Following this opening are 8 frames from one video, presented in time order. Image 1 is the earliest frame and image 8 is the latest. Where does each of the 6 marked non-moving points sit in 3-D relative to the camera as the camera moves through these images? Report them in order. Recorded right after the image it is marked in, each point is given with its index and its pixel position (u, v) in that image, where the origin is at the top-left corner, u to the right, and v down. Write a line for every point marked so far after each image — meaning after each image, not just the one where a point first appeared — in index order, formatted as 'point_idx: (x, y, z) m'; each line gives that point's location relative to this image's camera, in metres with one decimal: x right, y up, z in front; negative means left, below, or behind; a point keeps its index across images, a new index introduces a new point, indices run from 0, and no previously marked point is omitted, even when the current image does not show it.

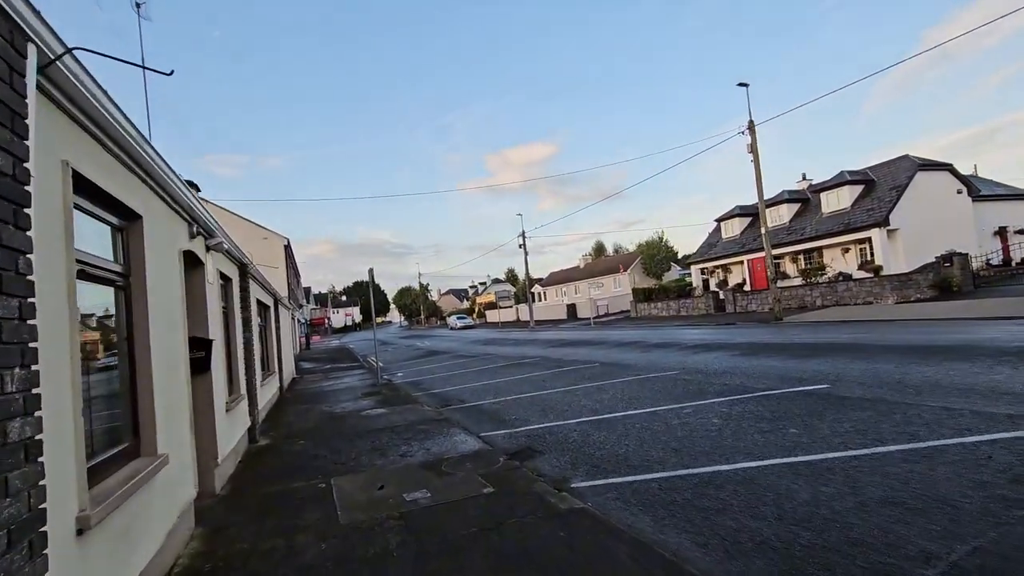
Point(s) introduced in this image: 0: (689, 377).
0: (+3.0, -1.5, +8.7) m
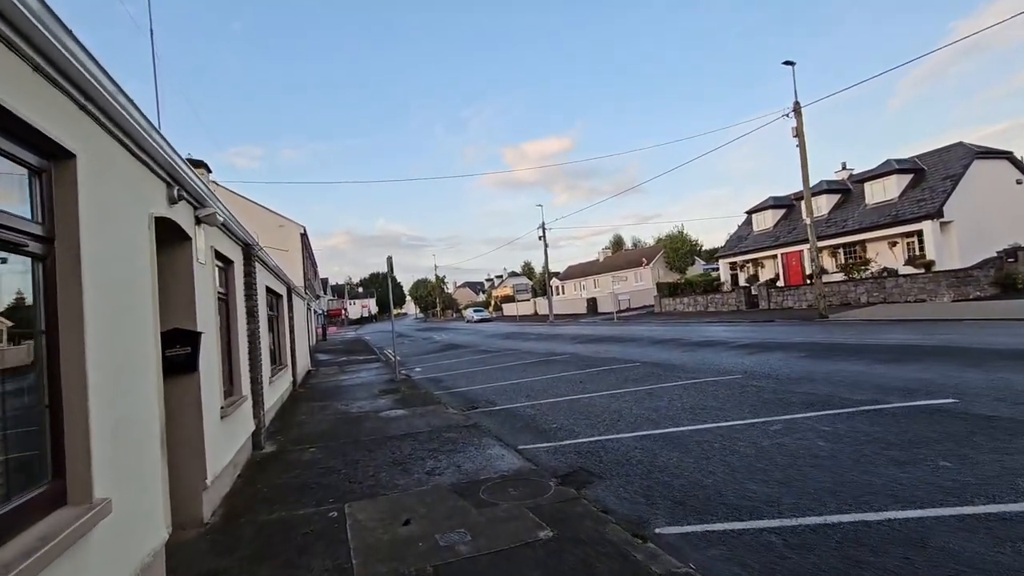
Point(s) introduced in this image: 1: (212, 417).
0: (+3.6, -1.4, +7.5) m
1: (-2.8, -1.2, +4.9) m
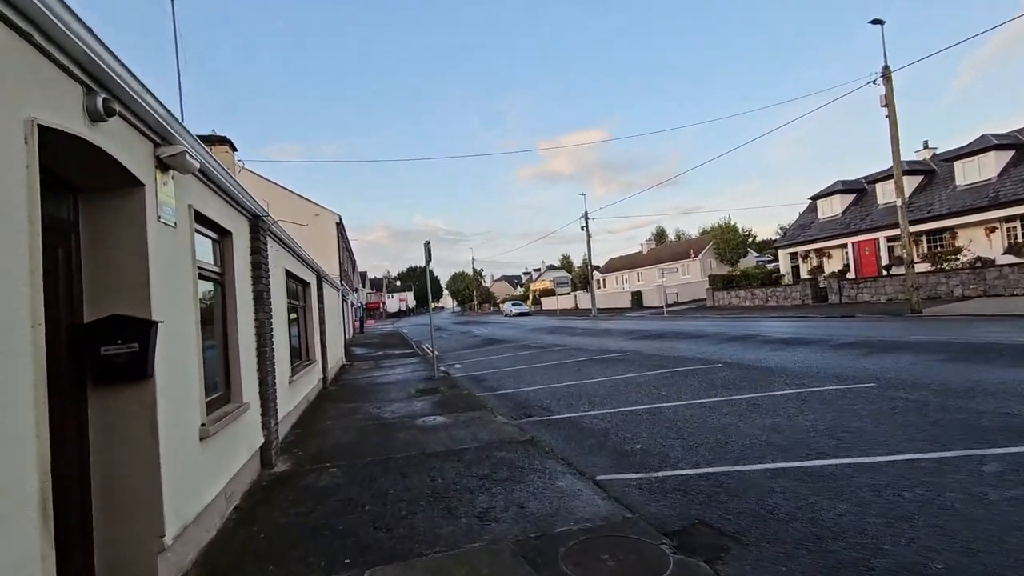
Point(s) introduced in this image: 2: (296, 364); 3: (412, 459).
0: (+4.4, -1.2, +5.7) m
1: (-2.2, -1.0, +3.5) m
2: (-3.9, -1.4, +9.4) m
3: (-1.1, -1.9, +5.7) m
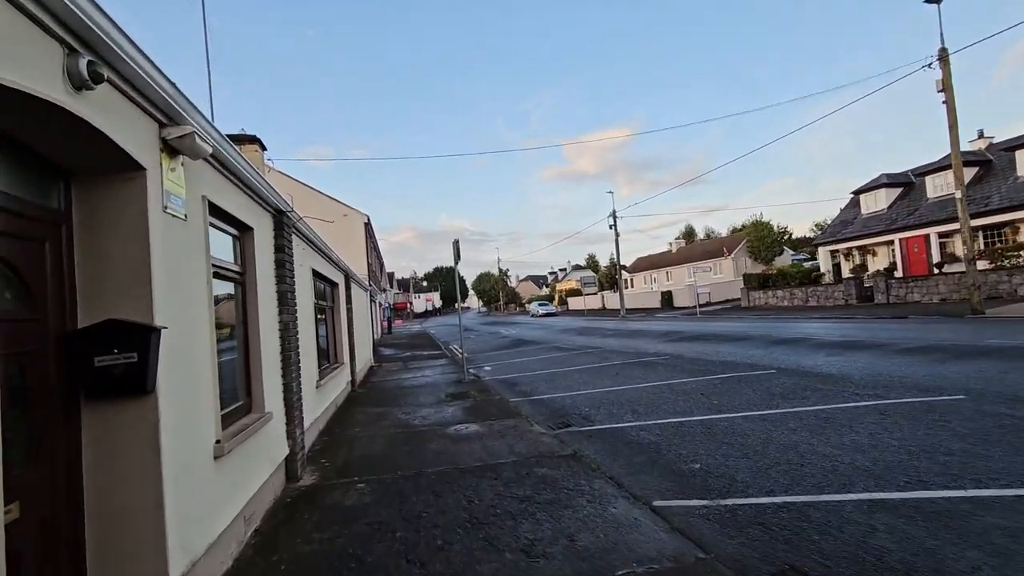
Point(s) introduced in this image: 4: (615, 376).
0: (+4.8, -1.2, +4.9) m
1: (-1.9, -1.0, +3.1) m
2: (-3.3, -1.4, +9.1) m
3: (-0.7, -1.9, +5.3) m
4: (+2.1, -1.8, +10.6) m
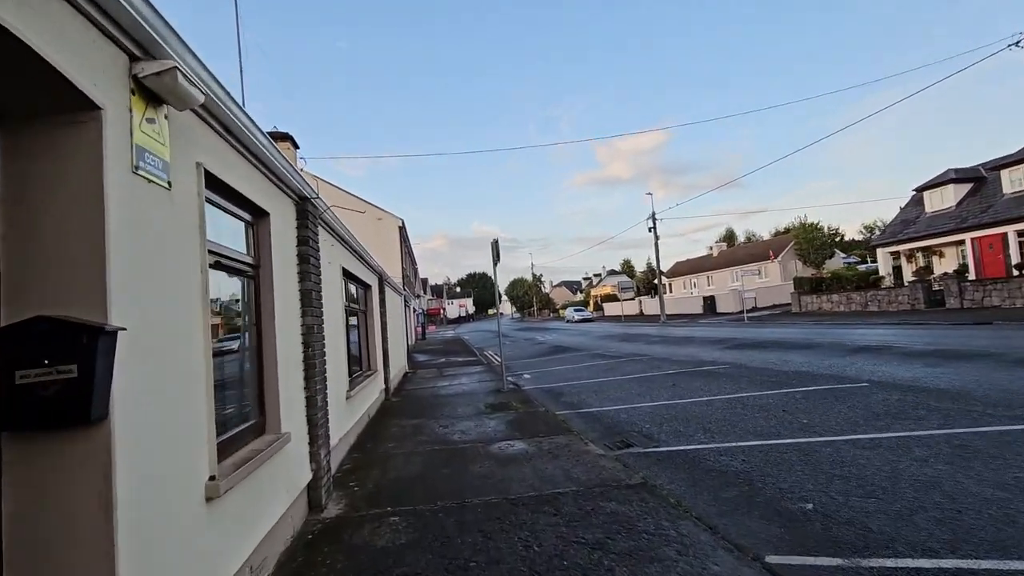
0: (+5.3, -1.1, +3.8) m
1: (-1.5, -1.0, +2.3) m
2: (-2.6, -1.4, +8.4) m
3: (-0.2, -1.9, +4.4) m
4: (+3.0, -1.8, +9.6) m
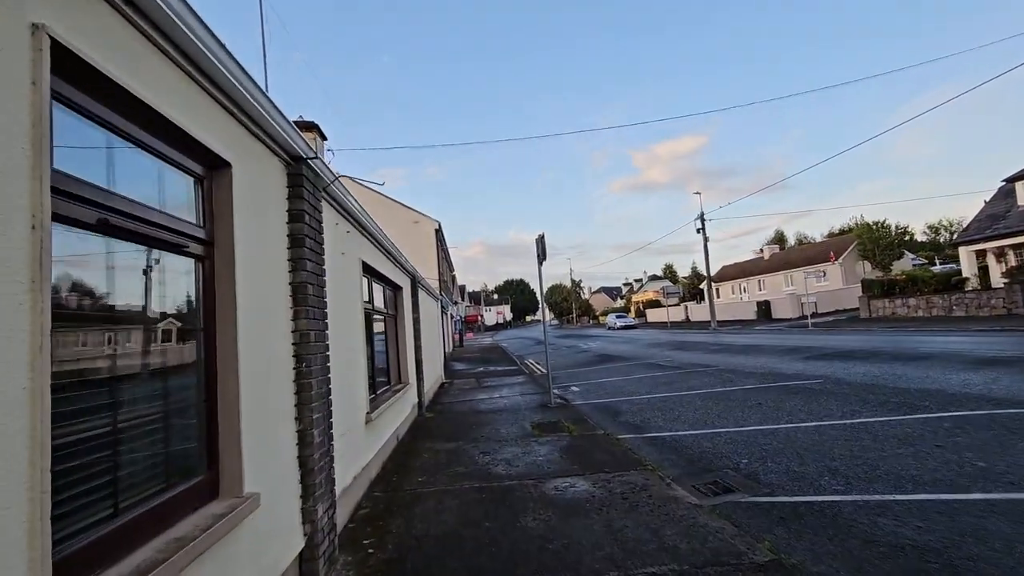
0: (+5.7, -1.0, +2.0) m
1: (-1.2, -0.9, +1.0) m
2: (-1.8, -1.4, +7.1) m
3: (+0.3, -1.8, +3.0) m
4: (+3.8, -1.8, +7.9) m
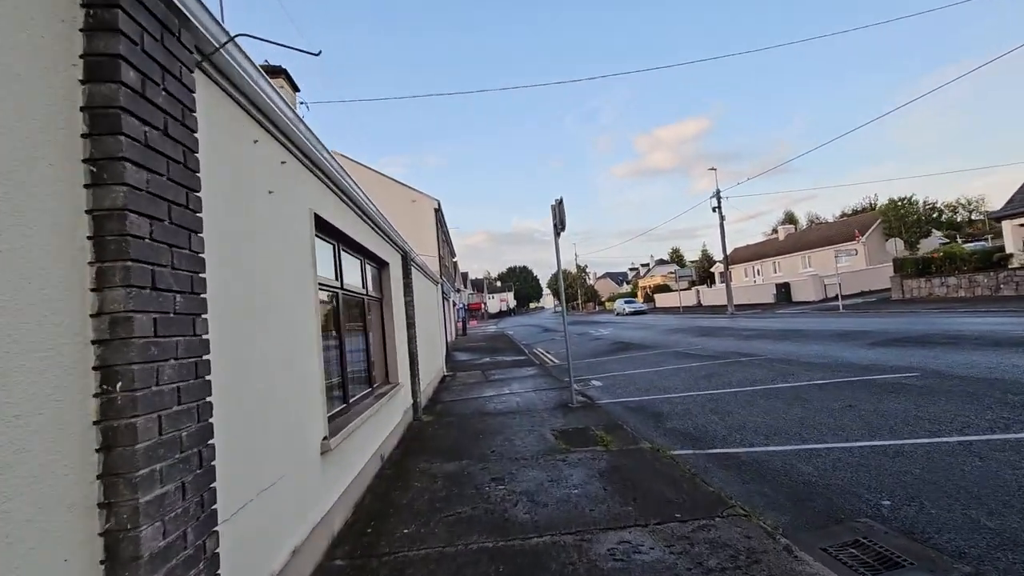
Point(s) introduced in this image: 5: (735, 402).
0: (+5.8, -0.8, +0.1) m
1: (-1.0, -0.7, -0.9) m
2: (-1.6, -1.1, +5.3) m
3: (+0.5, -1.6, +1.2) m
4: (+4.0, -1.4, +6.0) m
5: (+3.3, -1.6, +7.6) m
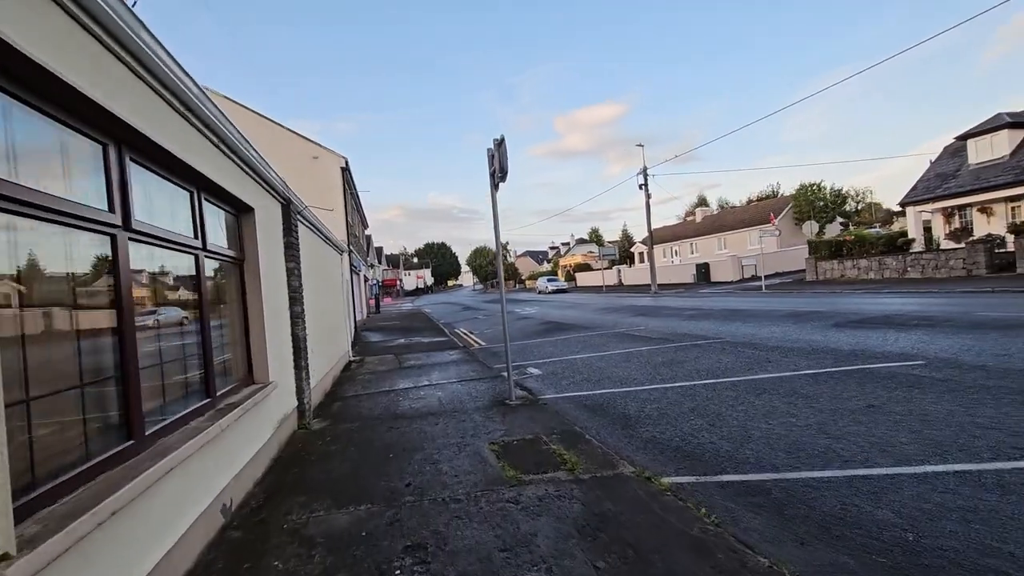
0: (+6.1, -0.7, -0.9) m
1: (-0.5, -0.7, -2.9) m
2: (-2.0, -0.8, +3.1) m
3: (+0.7, -1.5, -0.7) m
4: (+3.4, -1.2, +4.7) m
5: (+2.4, -1.3, +6.1) m
